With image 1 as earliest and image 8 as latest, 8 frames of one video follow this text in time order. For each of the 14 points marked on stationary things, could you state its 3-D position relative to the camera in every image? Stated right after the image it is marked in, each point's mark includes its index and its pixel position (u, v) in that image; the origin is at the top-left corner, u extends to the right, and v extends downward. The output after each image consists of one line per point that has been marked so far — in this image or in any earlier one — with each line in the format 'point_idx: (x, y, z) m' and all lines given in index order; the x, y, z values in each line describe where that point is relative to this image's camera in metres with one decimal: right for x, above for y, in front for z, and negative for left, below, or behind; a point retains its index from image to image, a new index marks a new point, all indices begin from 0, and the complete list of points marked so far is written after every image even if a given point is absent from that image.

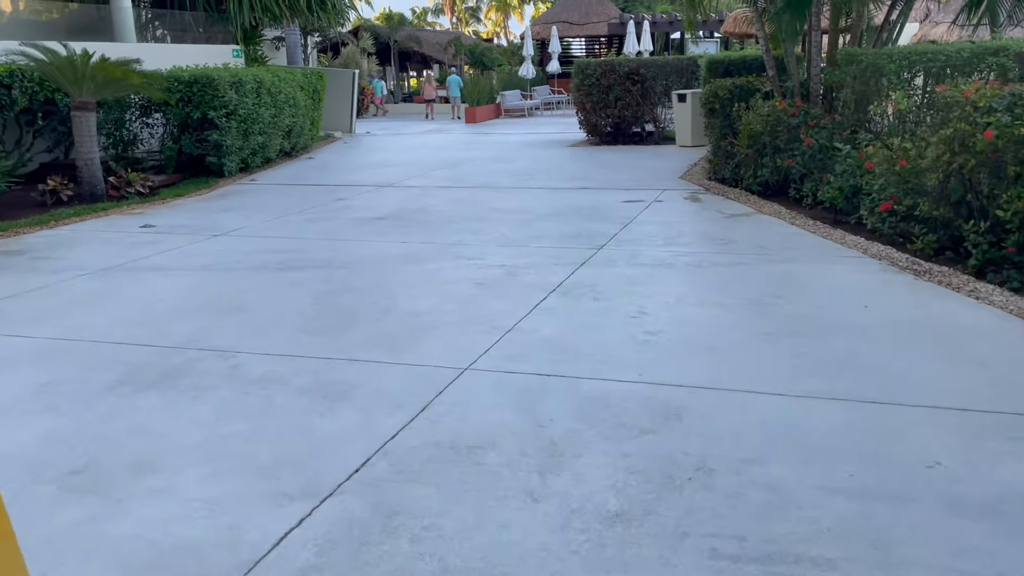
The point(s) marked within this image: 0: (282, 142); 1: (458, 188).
0: (-4.5, +2.8, +14.8) m
1: (-0.8, +1.4, +11.0) m
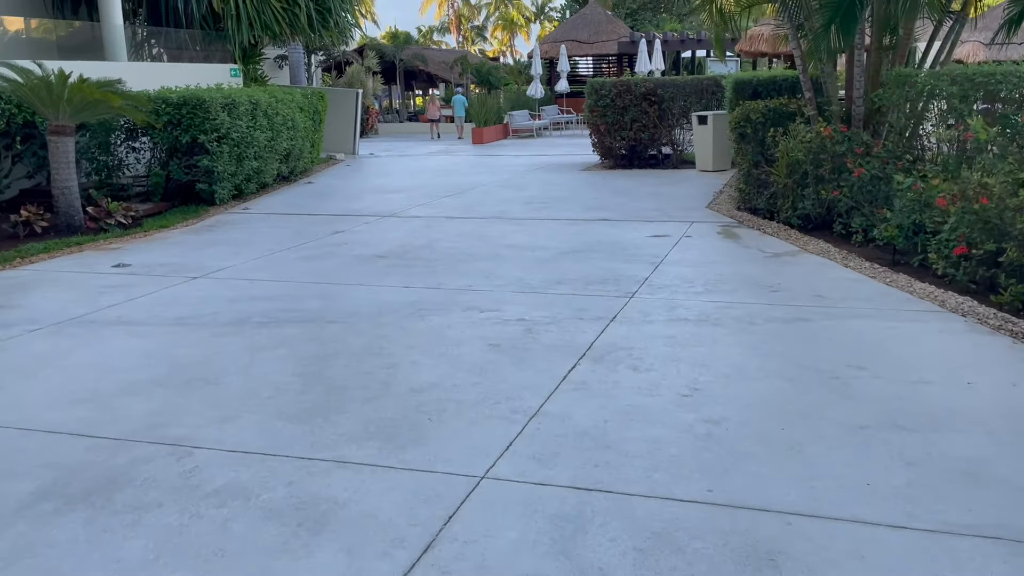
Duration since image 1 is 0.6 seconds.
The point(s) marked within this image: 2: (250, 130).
0: (-4.3, +2.2, +13.9) m
1: (-0.6, +0.9, +10.2) m
2: (-4.2, +2.6, +12.4) m
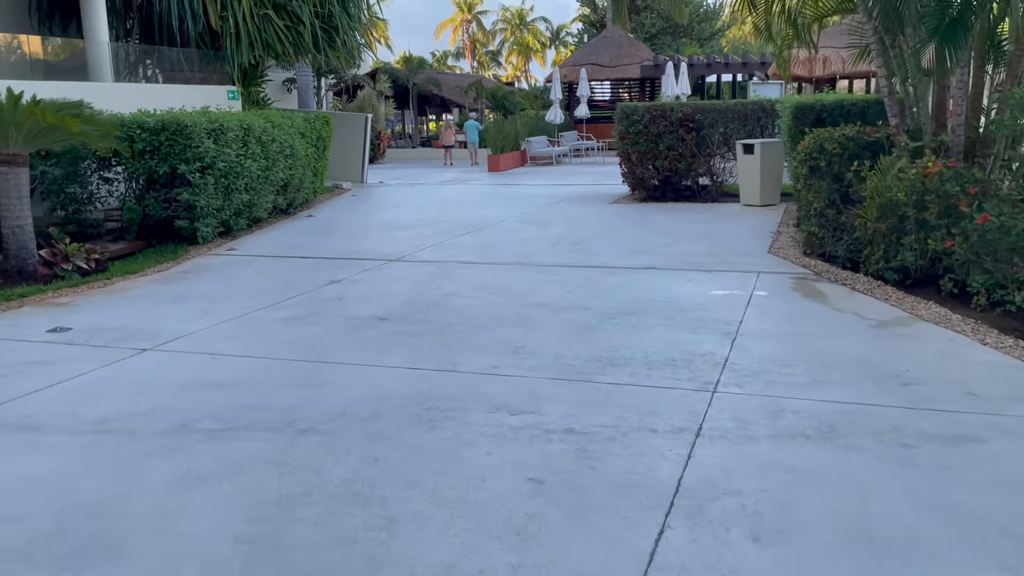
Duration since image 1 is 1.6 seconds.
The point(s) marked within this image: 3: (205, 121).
0: (-3.9, +1.5, +12.5) m
1: (-0.3, +0.3, +8.6) m
2: (-3.9, +1.9, +10.9) m
3: (-4.1, +2.2, +10.2) m
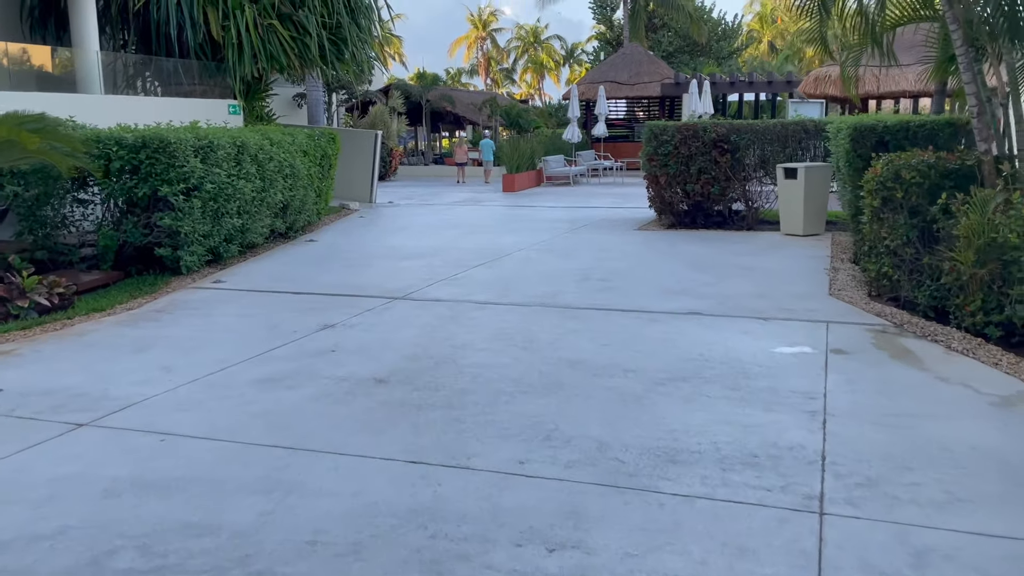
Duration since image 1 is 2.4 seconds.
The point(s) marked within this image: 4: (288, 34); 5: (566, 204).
0: (-3.6, +1.0, +11.4) m
1: (-0.1, -0.2, +7.4) m
2: (-3.6, +1.4, +9.8) m
3: (-3.8, +1.8, +9.1) m
4: (-4.6, +5.2, +15.6) m
5: (+1.3, +2.1, +18.7) m
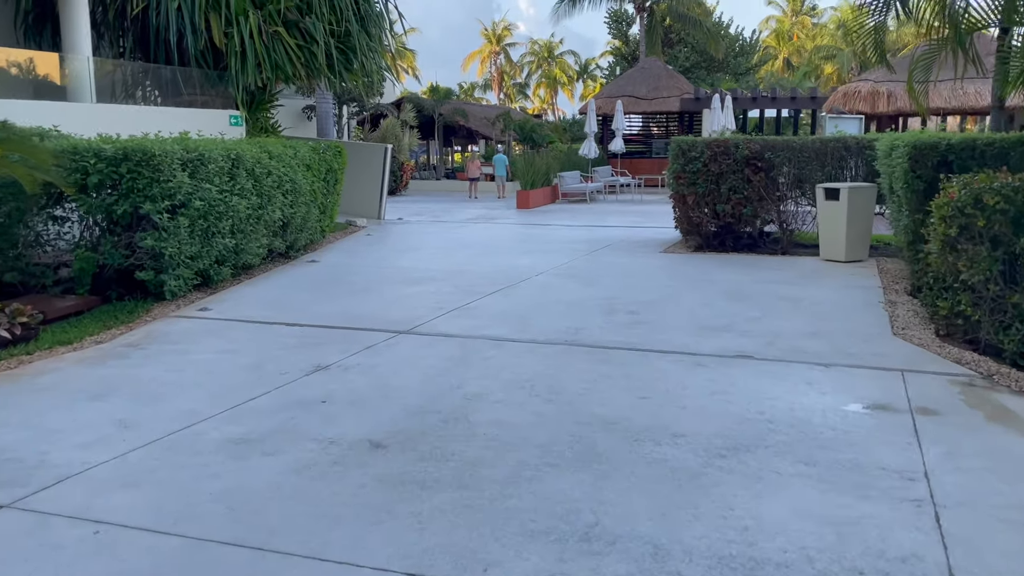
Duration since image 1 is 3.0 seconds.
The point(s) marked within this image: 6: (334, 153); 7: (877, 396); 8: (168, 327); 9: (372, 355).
0: (-3.4, +0.7, +10.5) m
1: (+0.1, -0.5, +6.5) m
2: (-3.4, +1.1, +9.0) m
3: (-3.6, +1.5, +8.3) m
4: (-4.2, +4.8, +14.8) m
5: (+1.7, +1.5, +17.8) m
6: (-3.2, +2.4, +13.7) m
7: (+2.5, -0.7, +5.3) m
8: (-3.2, -0.4, +7.2) m
9: (-1.1, -0.6, +6.2) m
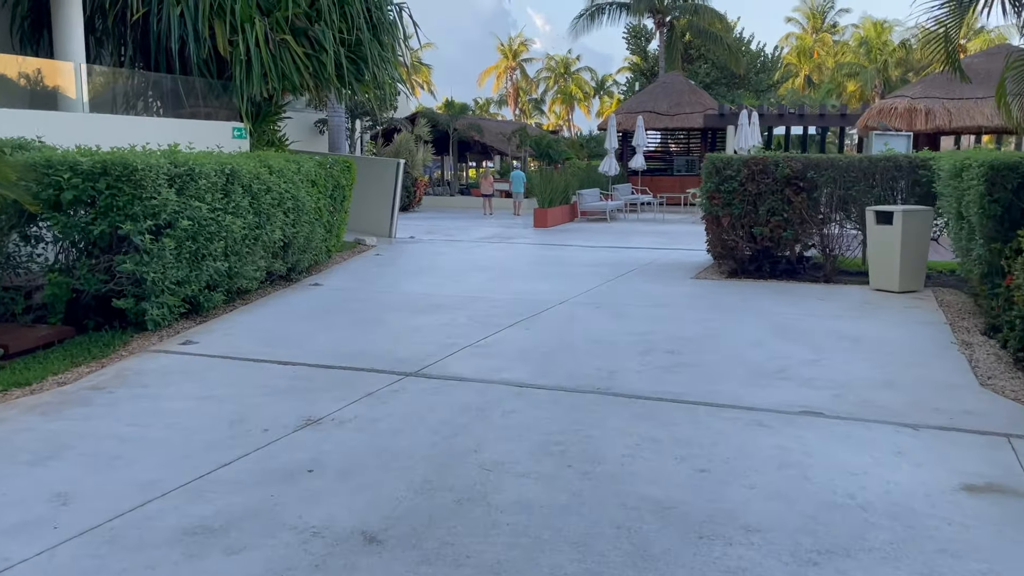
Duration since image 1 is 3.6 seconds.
0: (-3.1, +0.3, +9.7) m
1: (+0.3, -0.8, +5.6) m
2: (-3.1, +0.8, +8.1) m
3: (-3.4, +1.2, +7.5) m
4: (-3.8, +4.3, +14.1) m
5: (+2.0, +1.0, +16.9) m
6: (-2.8, +2.0, +12.9) m
7: (+2.7, -1.0, +4.3) m
8: (-3.0, -0.6, +6.3) m
9: (-1.0, -0.8, +5.3) m
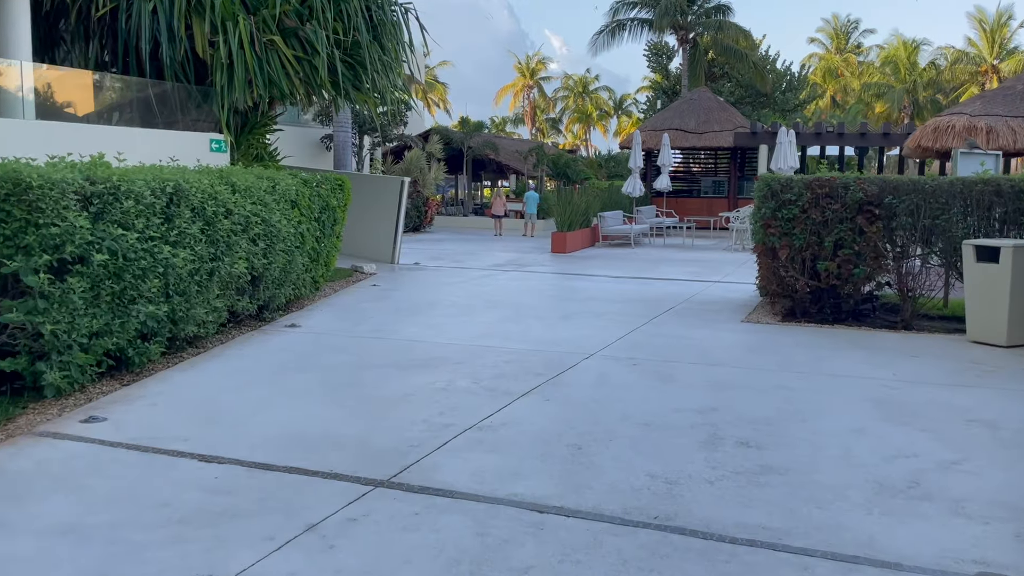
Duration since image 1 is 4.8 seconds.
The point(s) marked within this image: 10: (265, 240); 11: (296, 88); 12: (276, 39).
0: (-2.9, -0.1, +7.9) m
1: (+0.3, -1.2, +3.7) m
2: (-3.0, +0.4, +6.4) m
3: (-3.2, +0.8, +5.7) m
4: (-3.6, +3.8, +12.4) m
5: (+2.4, +0.3, +15.0) m
6: (-2.6, +1.5, +11.1) m
7: (+2.7, -1.4, +2.4) m
8: (-3.0, -1.0, +4.5) m
9: (-0.9, -1.2, +3.5) m
10: (-2.8, +0.5, +8.6) m
11: (-3.6, +3.3, +12.7) m
12: (-3.7, +3.9, +12.1) m
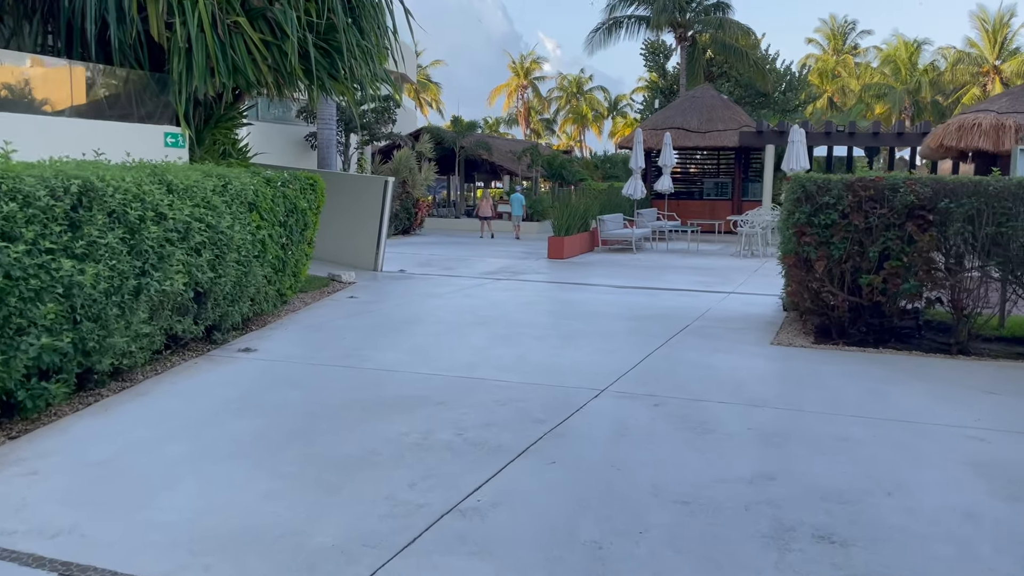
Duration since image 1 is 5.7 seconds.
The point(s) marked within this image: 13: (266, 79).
0: (-3.0, -0.3, +6.5) m
1: (+0.3, -1.4, +2.4) m
2: (-3.0, +0.2, +5.0) m
3: (-3.3, +0.6, +4.3) m
4: (-3.6, +3.6, +11.0) m
5: (+2.2, +0.1, +13.7) m
6: (-2.7, +1.3, +9.8) m
7: (+2.7, -1.6, +1.0) m
8: (-3.0, -1.2, +3.1) m
9: (-0.9, -1.4, +2.1) m
10: (-2.8, +0.4, +7.2) m
11: (-3.6, +3.1, +11.3) m
12: (-3.8, +3.8, +10.7) m
13: (-3.6, +3.1, +11.4) m
